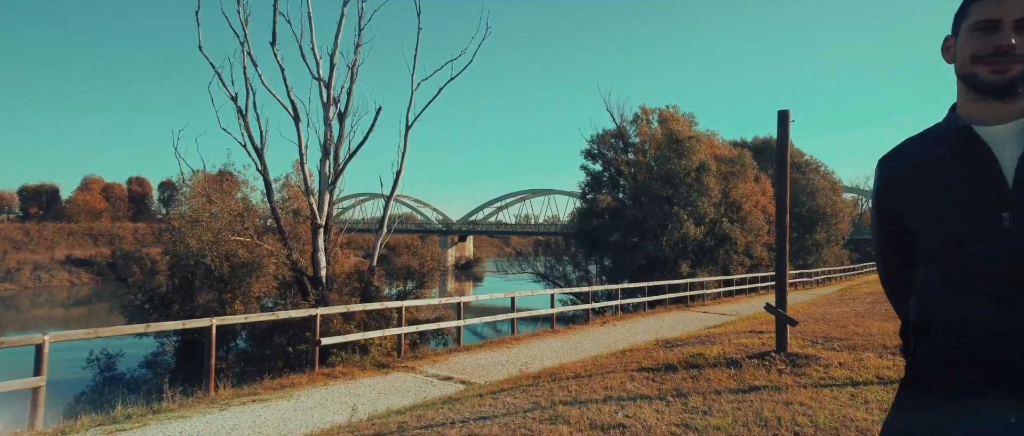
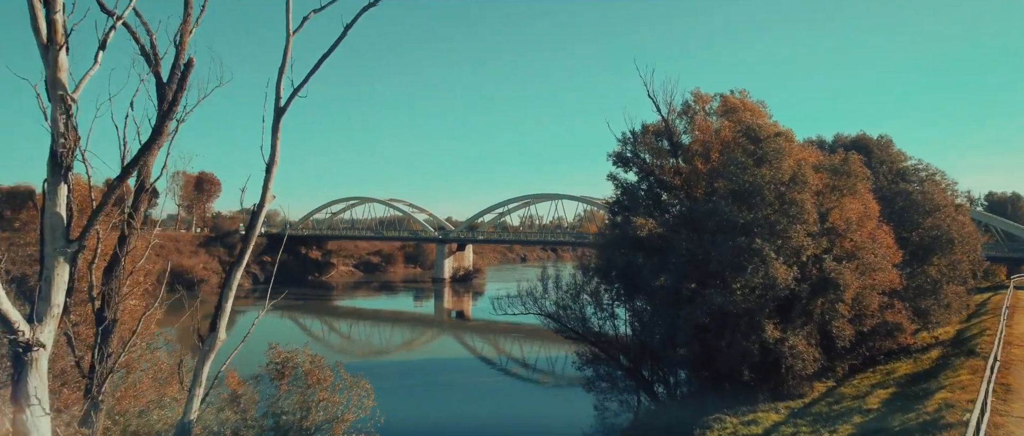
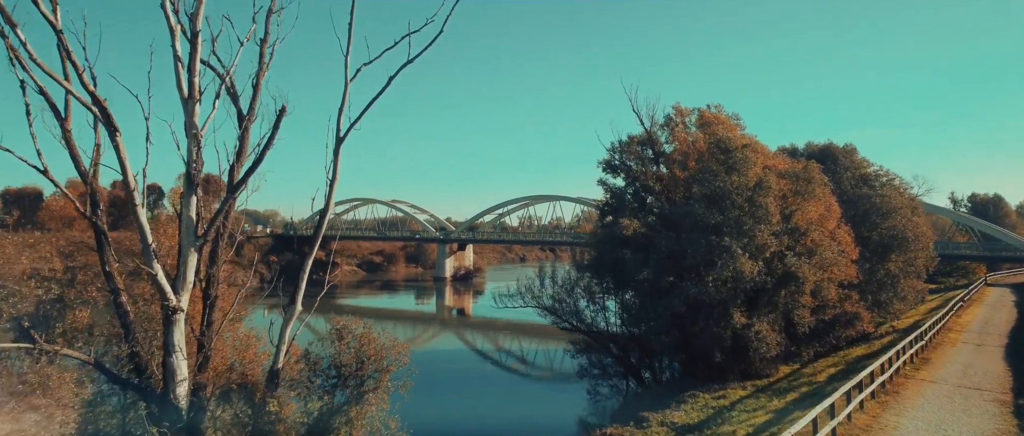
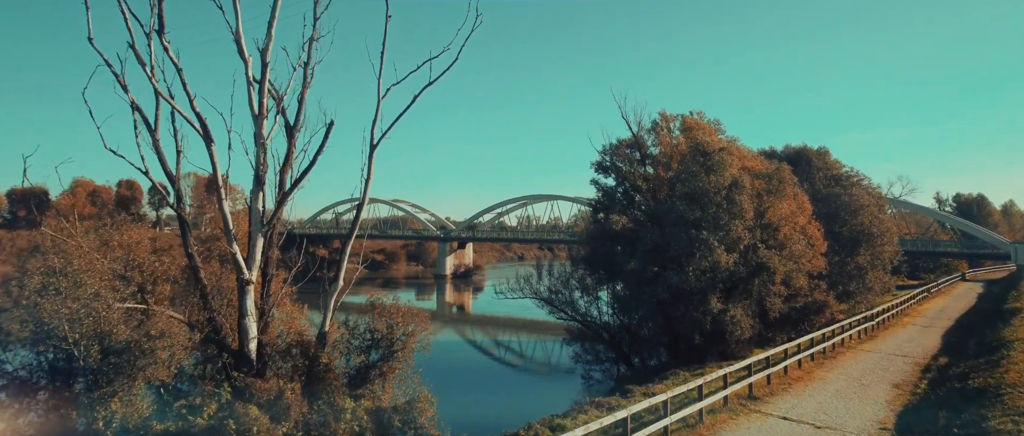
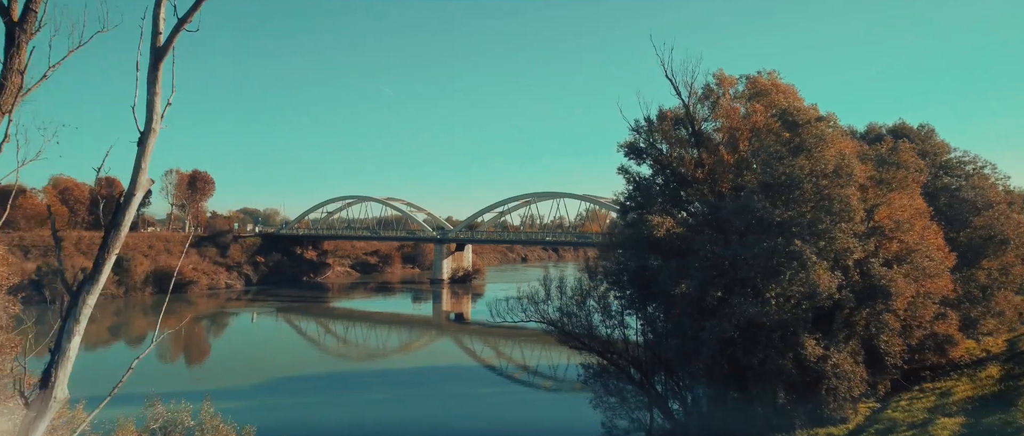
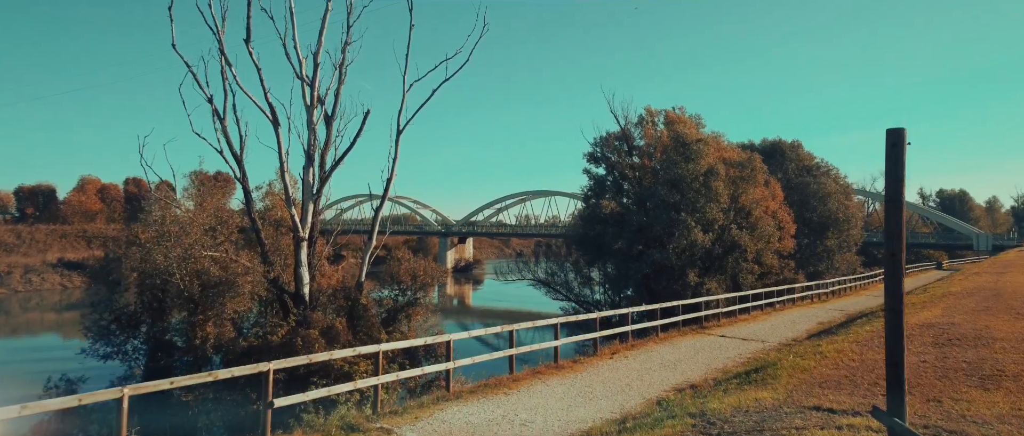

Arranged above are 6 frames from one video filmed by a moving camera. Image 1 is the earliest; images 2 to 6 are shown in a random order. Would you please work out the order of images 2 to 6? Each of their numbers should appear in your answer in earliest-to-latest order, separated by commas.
6, 4, 3, 2, 5
